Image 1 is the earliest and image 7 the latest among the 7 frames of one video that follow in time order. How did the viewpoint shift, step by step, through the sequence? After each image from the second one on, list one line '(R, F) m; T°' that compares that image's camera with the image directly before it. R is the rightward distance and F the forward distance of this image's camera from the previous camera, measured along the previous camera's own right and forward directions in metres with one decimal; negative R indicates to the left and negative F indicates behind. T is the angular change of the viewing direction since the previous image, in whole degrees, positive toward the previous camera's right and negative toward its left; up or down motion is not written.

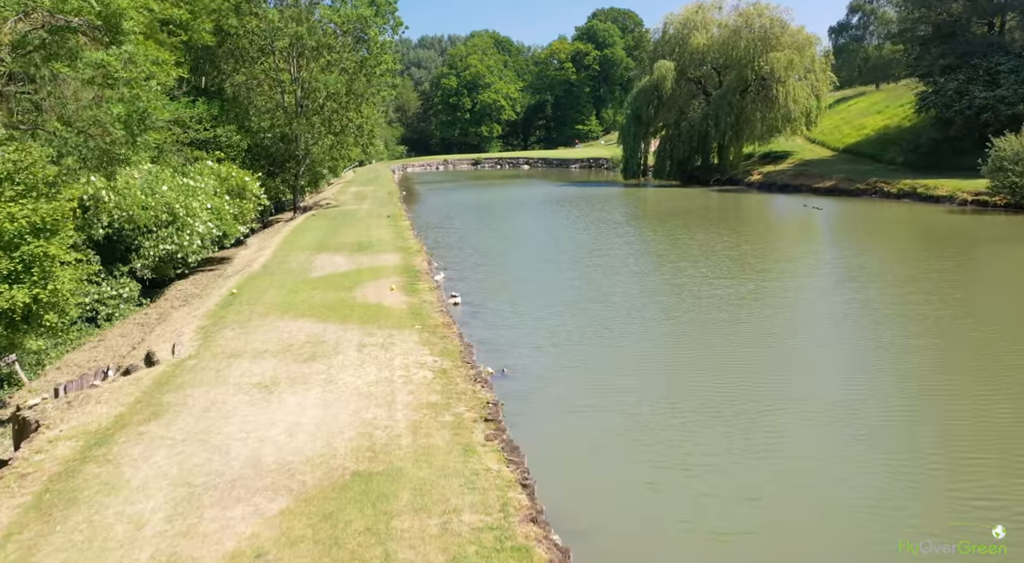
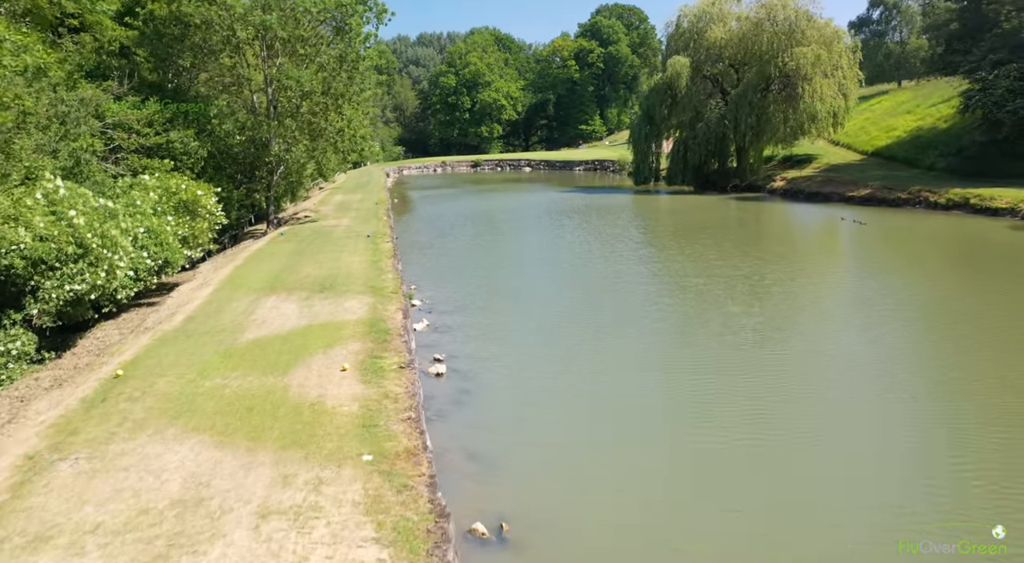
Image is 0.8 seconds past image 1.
(0.0, +3.6) m; 0°
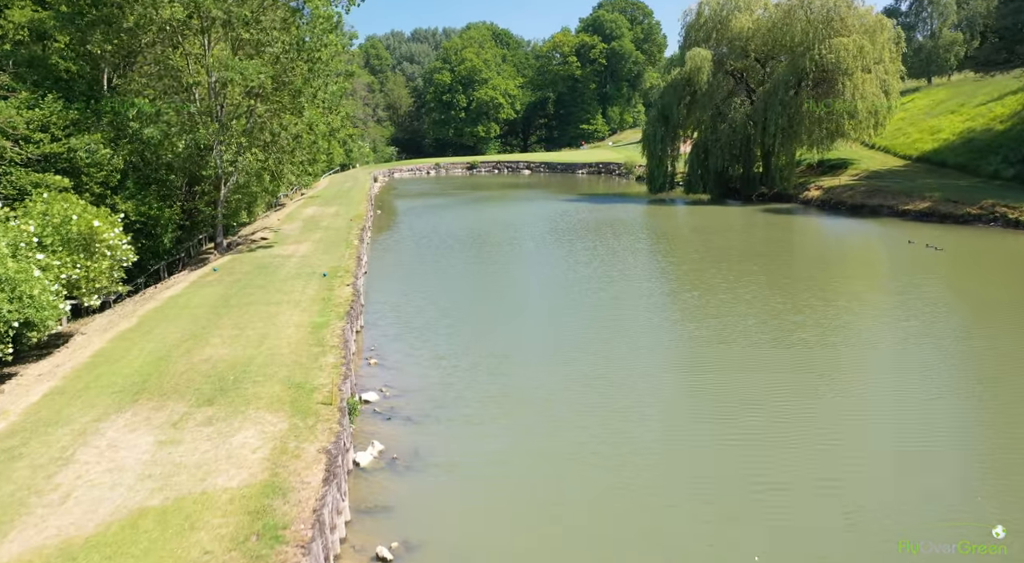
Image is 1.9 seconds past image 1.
(0.0, +4.9) m; 0°
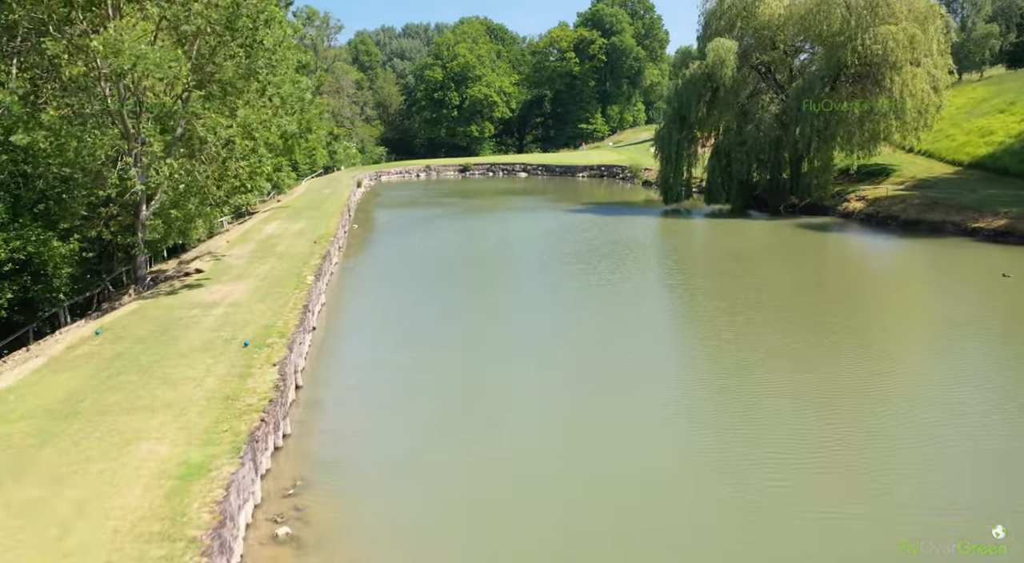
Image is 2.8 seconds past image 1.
(-0.1, +4.7) m; 0°
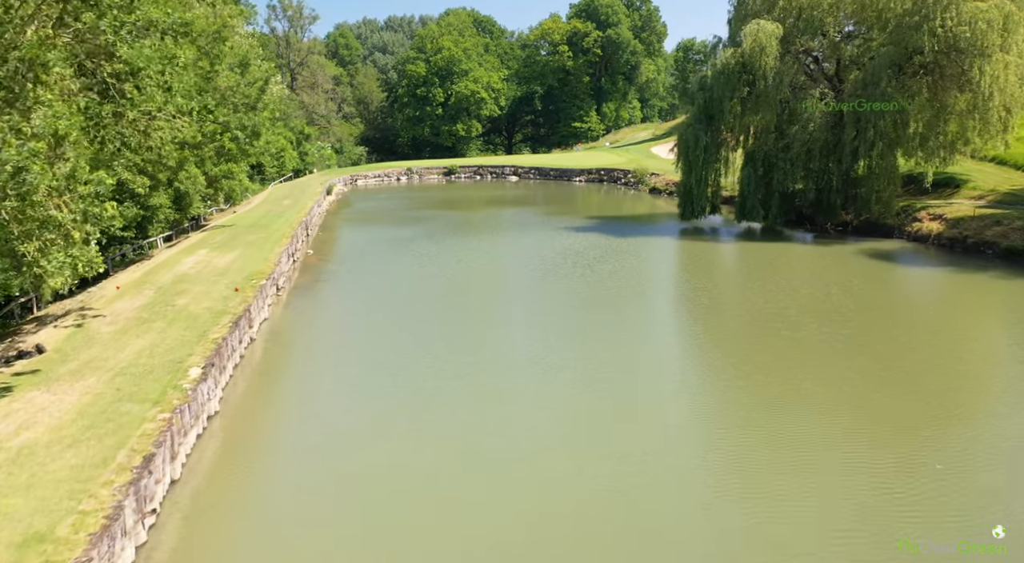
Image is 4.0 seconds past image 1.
(-0.2, +6.3) m; +1°
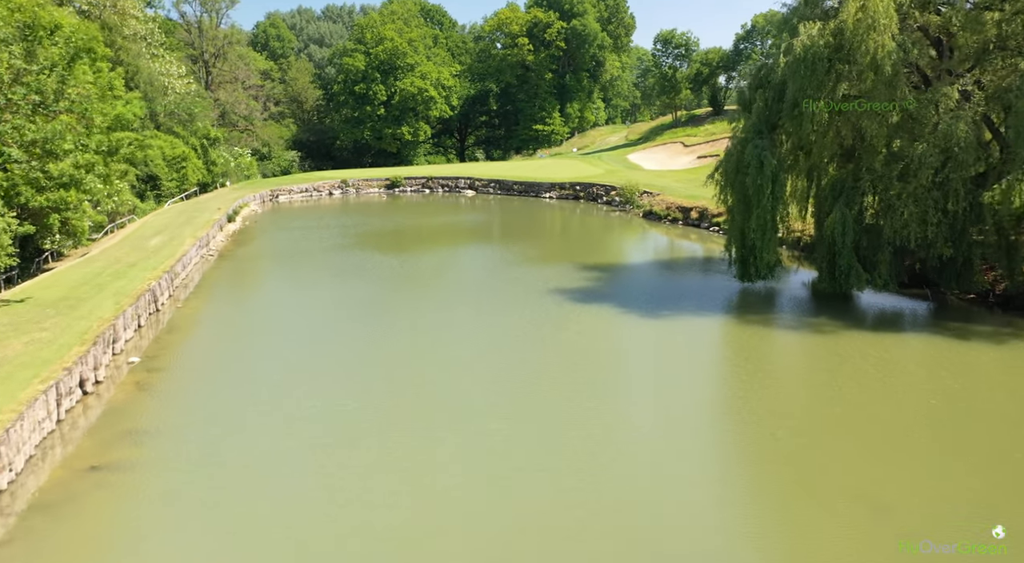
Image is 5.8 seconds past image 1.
(-0.4, +10.8) m; +4°
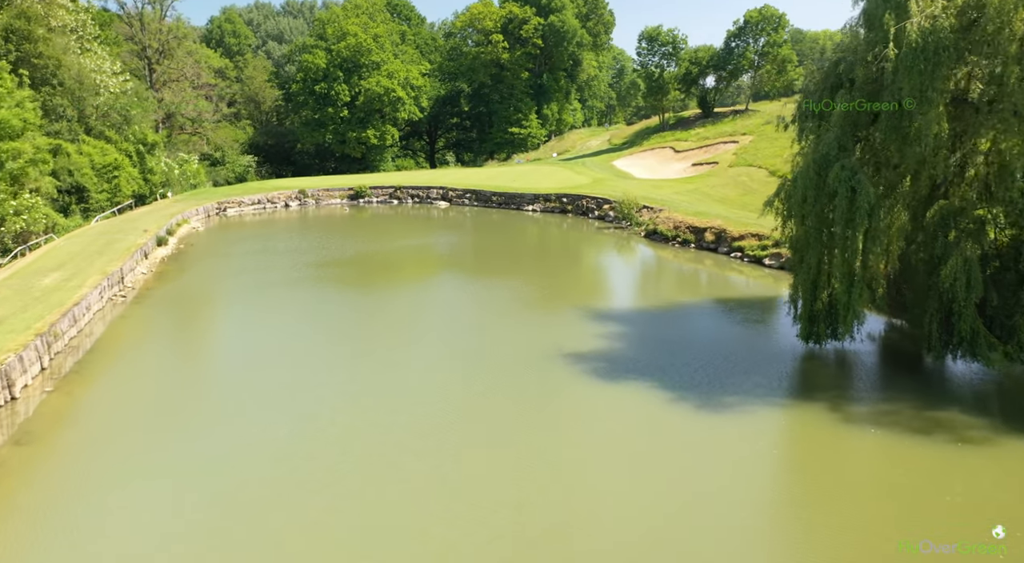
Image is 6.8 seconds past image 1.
(-0.6, +5.5) m; +2°
